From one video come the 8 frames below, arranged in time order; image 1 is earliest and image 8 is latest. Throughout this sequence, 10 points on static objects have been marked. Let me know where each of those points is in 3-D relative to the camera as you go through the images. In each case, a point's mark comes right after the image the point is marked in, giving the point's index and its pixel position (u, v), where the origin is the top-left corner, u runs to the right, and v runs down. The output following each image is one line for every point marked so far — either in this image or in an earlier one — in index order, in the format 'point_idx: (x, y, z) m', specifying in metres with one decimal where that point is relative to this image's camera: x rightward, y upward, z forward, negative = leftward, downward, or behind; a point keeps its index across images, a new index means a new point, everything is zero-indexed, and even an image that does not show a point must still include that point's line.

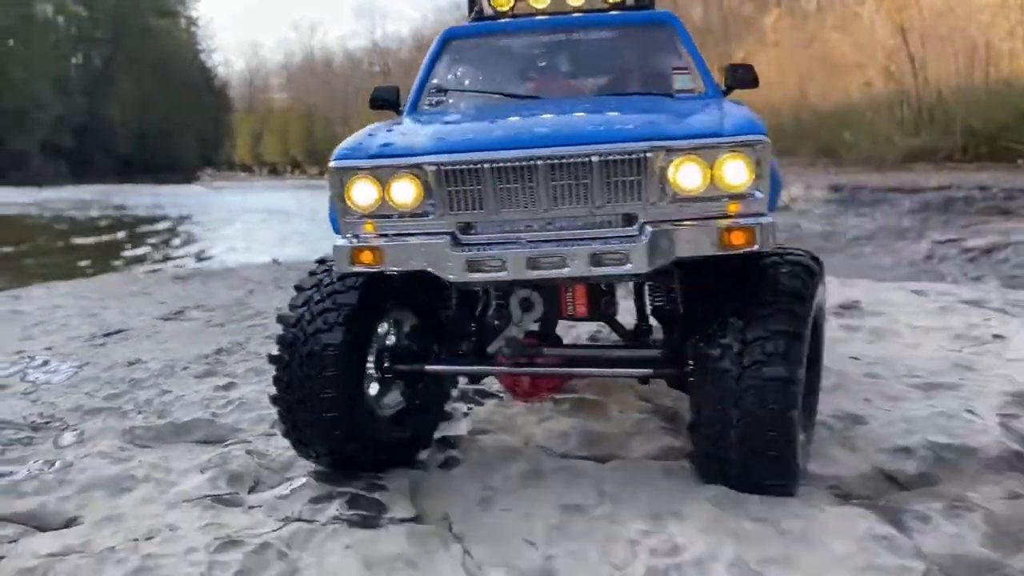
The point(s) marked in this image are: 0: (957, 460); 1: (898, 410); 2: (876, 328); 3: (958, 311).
0: (+1.1, -0.4, +2.4) m
1: (+1.1, -0.4, +2.8) m
2: (+1.6, -0.2, +4.2) m
3: (+2.1, -0.1, +4.6) m
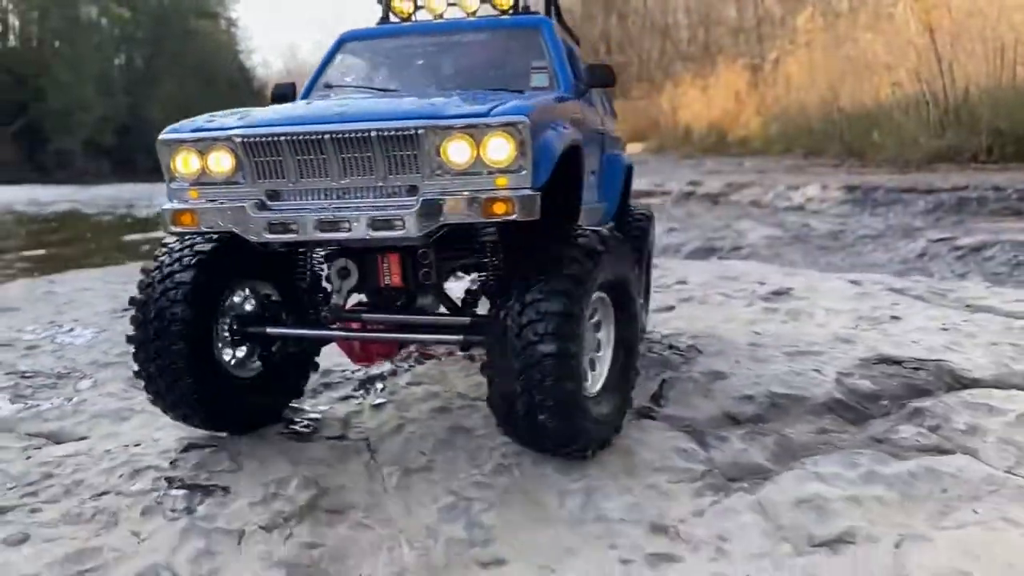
0: (+0.9, -0.4, +3.0) m
1: (+0.9, -0.3, +3.4) m
2: (+1.4, -0.1, +4.8) m
3: (+1.9, 0.0, +5.2) m
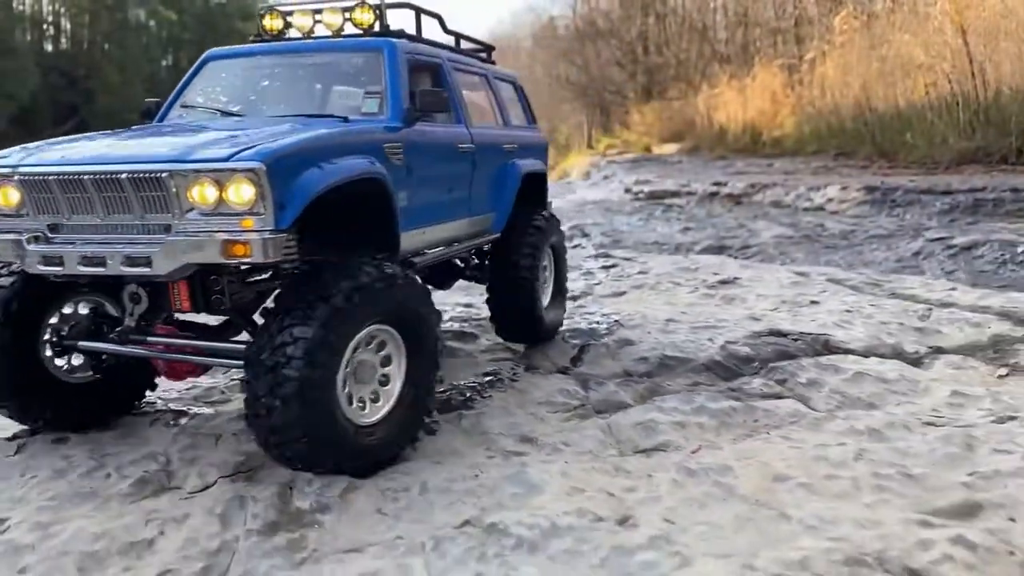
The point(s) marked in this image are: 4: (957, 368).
0: (+0.6, -0.3, +3.7) m
1: (+0.6, -0.2, +4.1) m
2: (+1.2, 0.0, +5.4) m
3: (+1.8, 0.0, +5.8) m
4: (+1.8, -0.3, +3.8) m
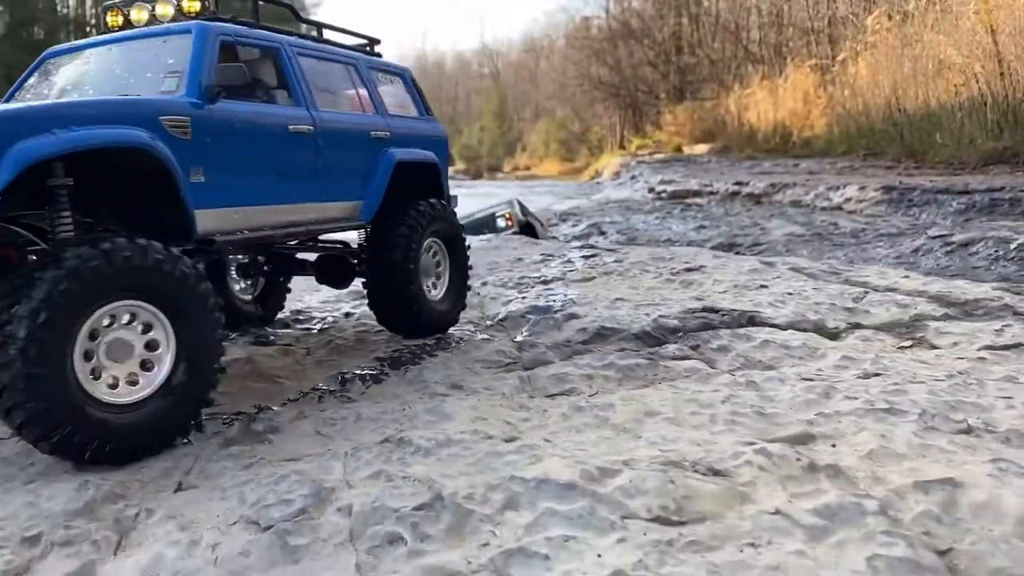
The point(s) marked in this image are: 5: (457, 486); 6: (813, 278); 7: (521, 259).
0: (+0.4, -0.2, +4.2) m
1: (+0.5, -0.1, +4.6) m
2: (+1.1, 0.0, +5.9) m
3: (+1.7, +0.1, +6.3) m
4: (+1.6, -0.2, +4.3) m
5: (-0.1, -0.5, +2.2) m
6: (+1.9, +0.1, +6.2) m
7: (+0.1, +0.2, +7.1) m
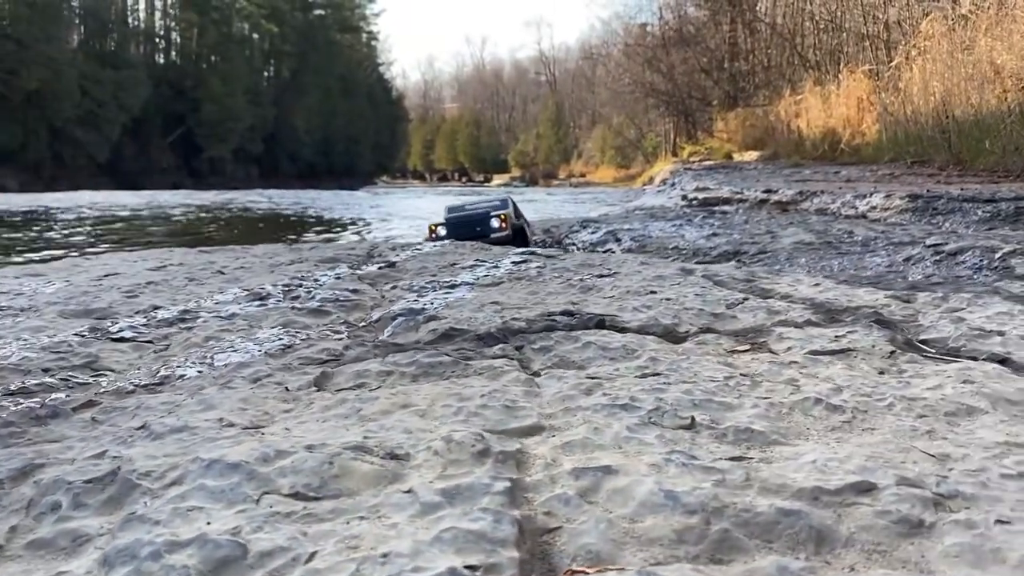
0: (-0.3, -0.2, +4.5) m
1: (-0.2, -0.1, +4.8) m
2: (+0.5, 0.0, +6.1) m
3: (+1.1, +0.1, +6.5) m
4: (+0.9, -0.3, +4.5) m
5: (-1.0, -0.5, +2.5) m
6: (+1.3, 0.0, +6.3) m
7: (-0.4, +0.2, +7.4) m
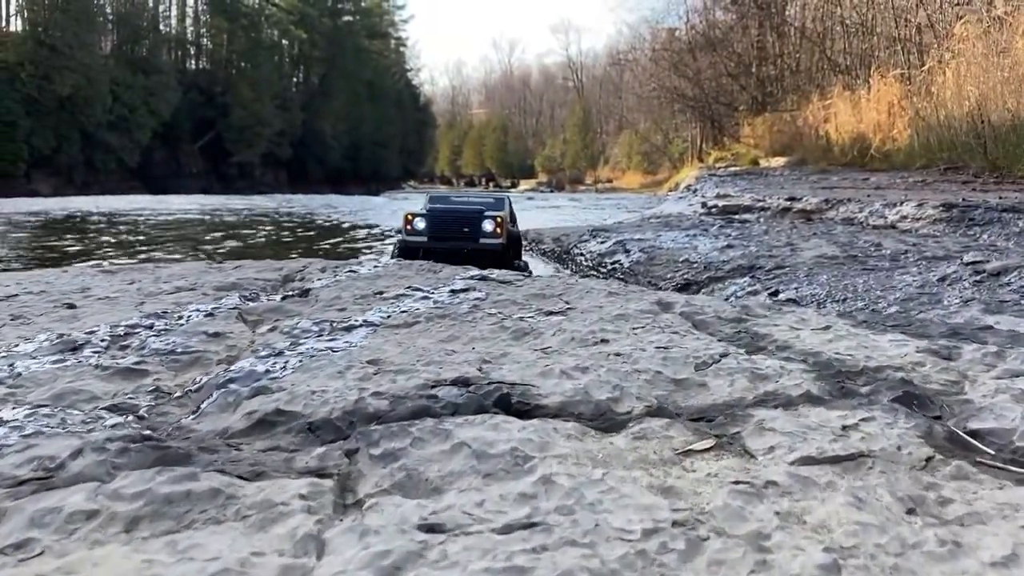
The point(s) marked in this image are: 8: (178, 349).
0: (-0.8, -0.4, +3.0) m
1: (-0.7, -0.3, +3.4) m
2: (0.0, -0.2, +4.7) m
3: (+0.7, -0.2, +5.0) m
4: (+0.4, -0.5, +3.0) m
5: (-1.5, -0.7, +1.1) m
6: (+0.9, -0.2, +4.8) m
7: (-0.8, 0.0, +6.0) m
8: (-1.5, -0.3, +4.3) m
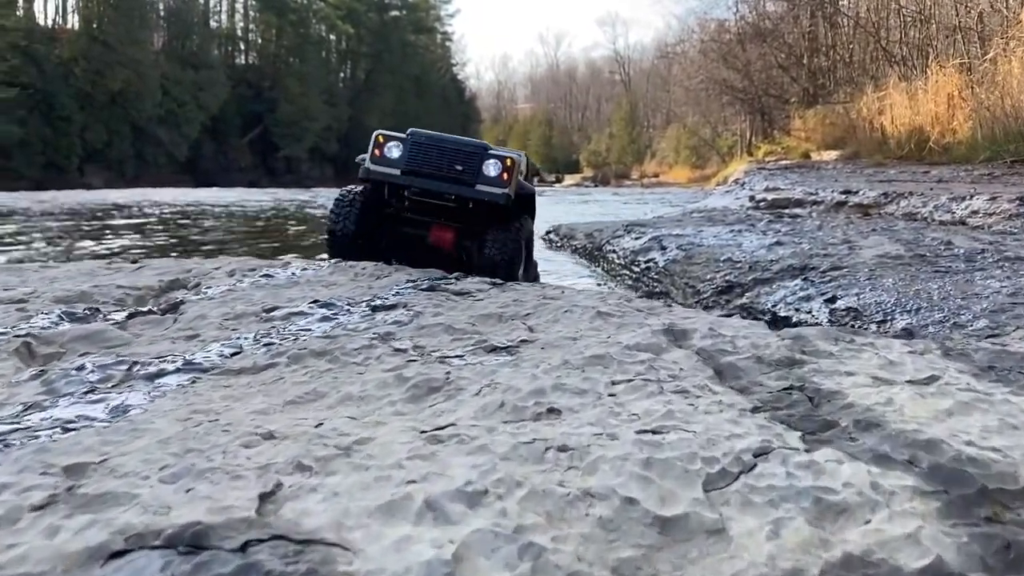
0: (-1.1, -0.5, +1.2) m
1: (-1.1, -0.4, +1.6) m
2: (-0.3, -0.3, +2.8) m
3: (+0.4, -0.2, +3.1) m
4: (0.0, -0.6, +1.2) m
5: (-2.0, -0.7, -0.7) m
6: (+0.6, -0.3, +2.9) m
7: (-1.1, -0.1, +4.2) m
8: (-1.8, -0.3, +2.5) m
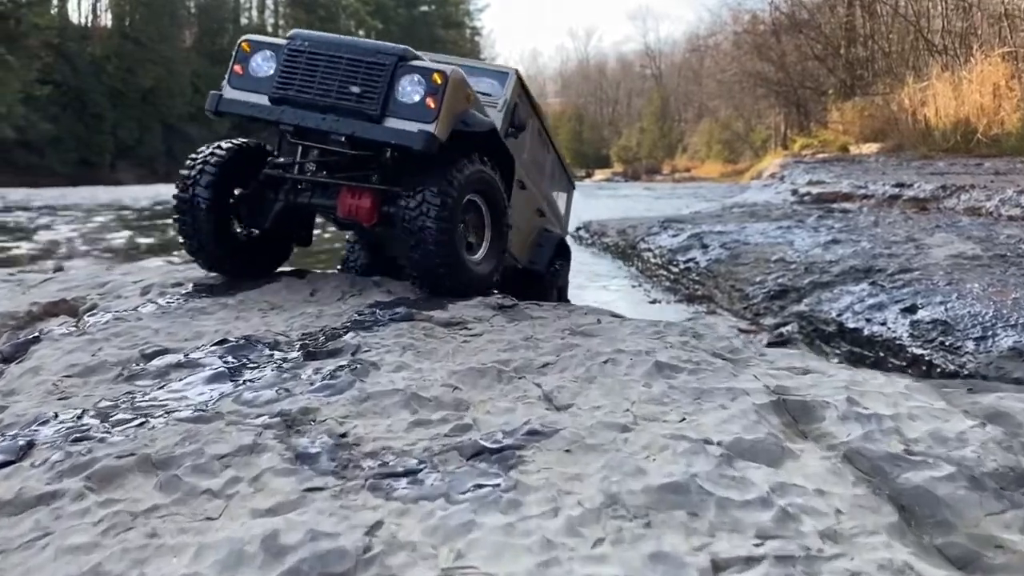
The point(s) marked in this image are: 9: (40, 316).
0: (-1.2, -0.6, -0.2) m
1: (-1.1, -0.5, +0.1) m
2: (-0.3, -0.4, +1.4) m
3: (+0.4, -0.3, +1.6) m
4: (-0.1, -0.7, -0.3) m
5: (-2.1, -0.9, -2.1) m
6: (+0.6, -0.4, +1.4) m
7: (-1.1, -0.2, +2.7) m
8: (-1.8, -0.4, +1.1) m
9: (-1.8, -0.1, +3.7) m
